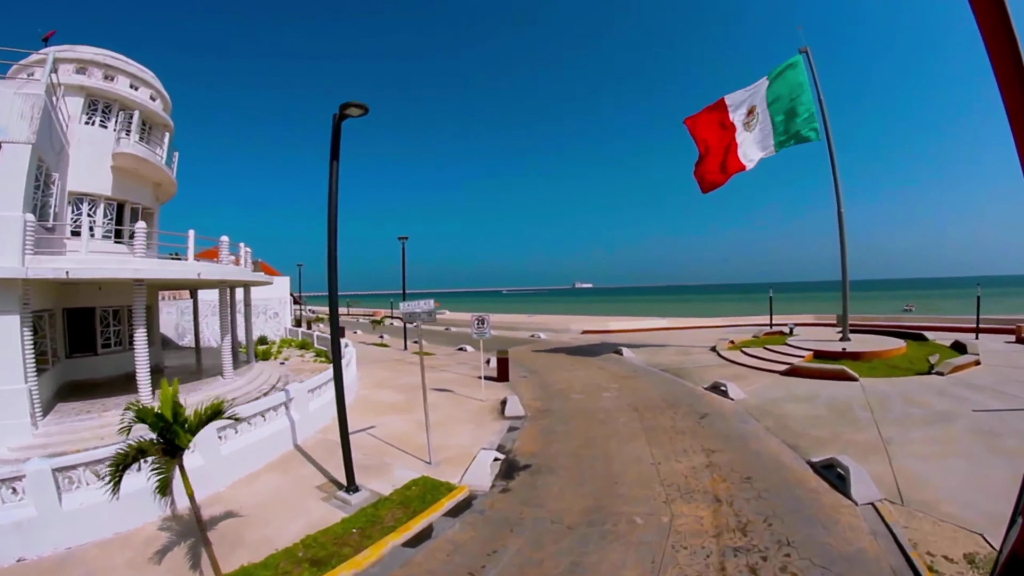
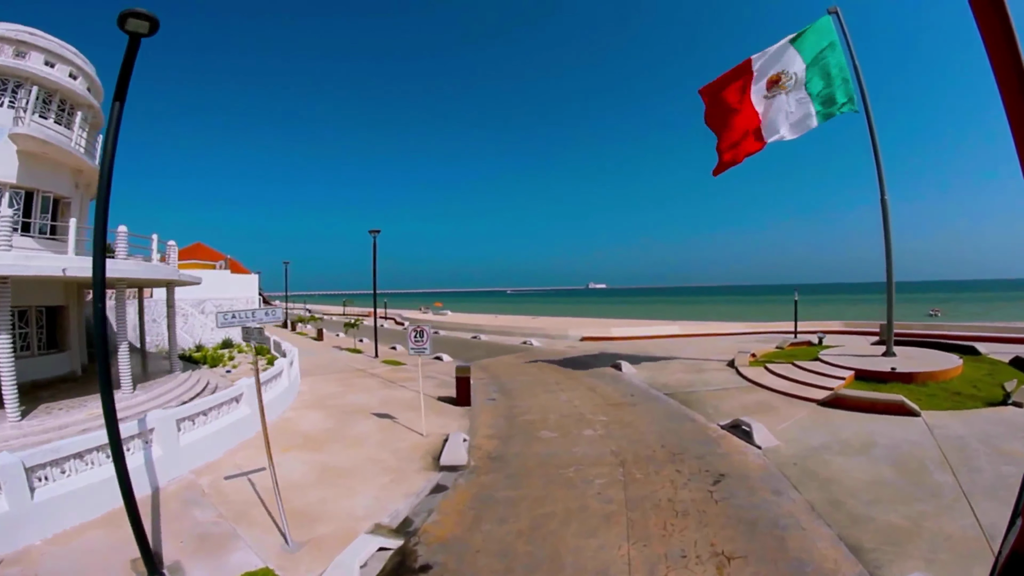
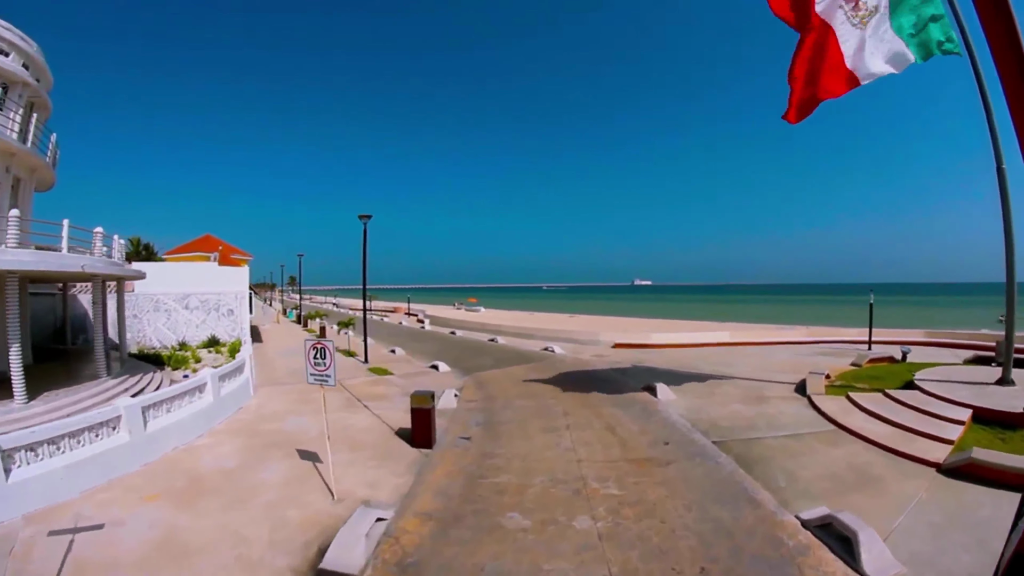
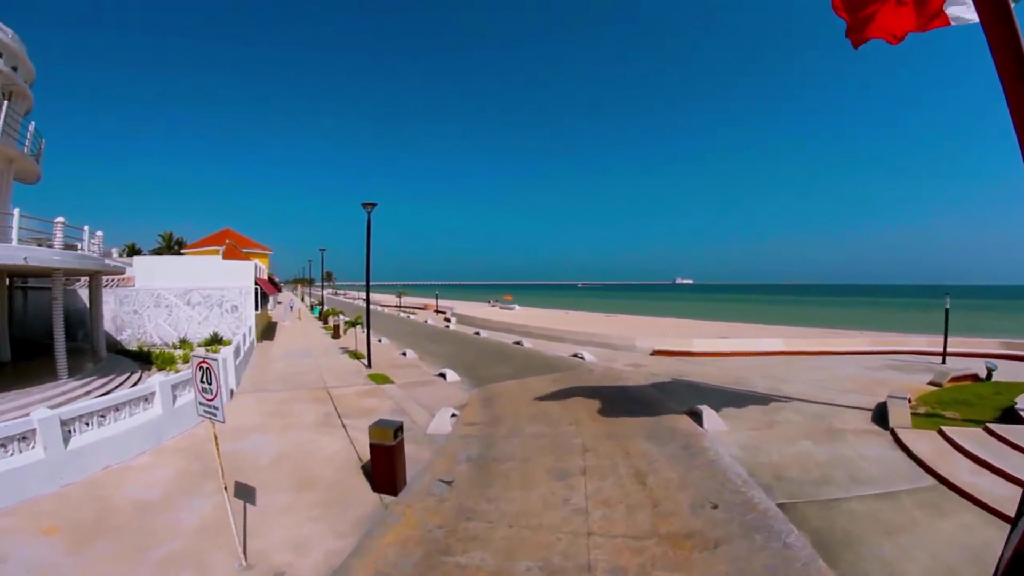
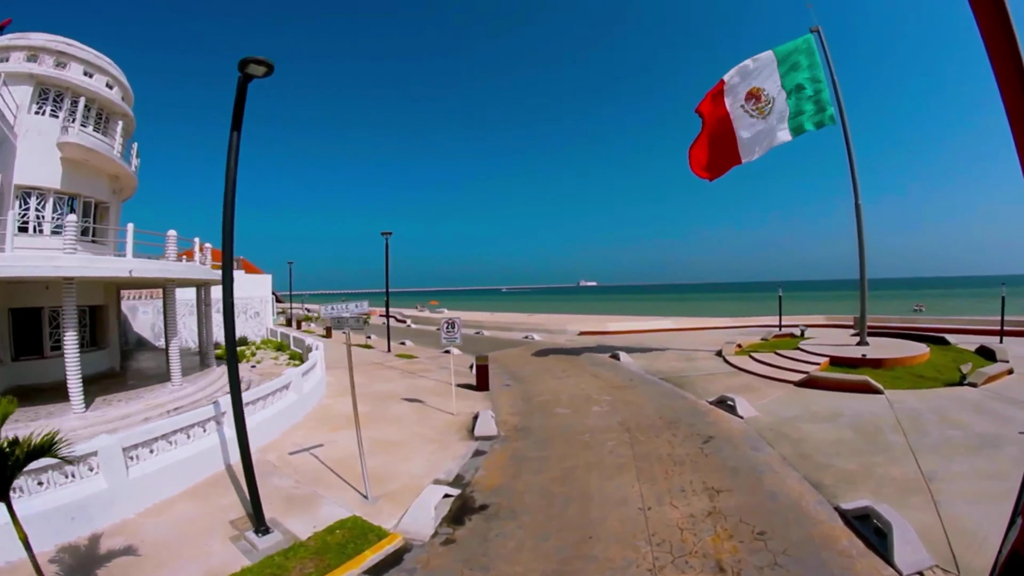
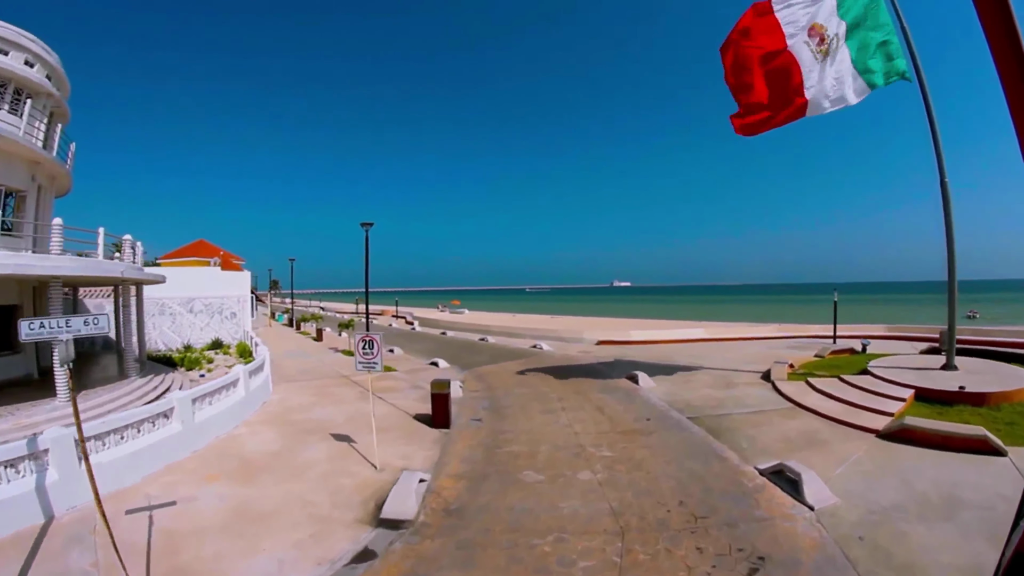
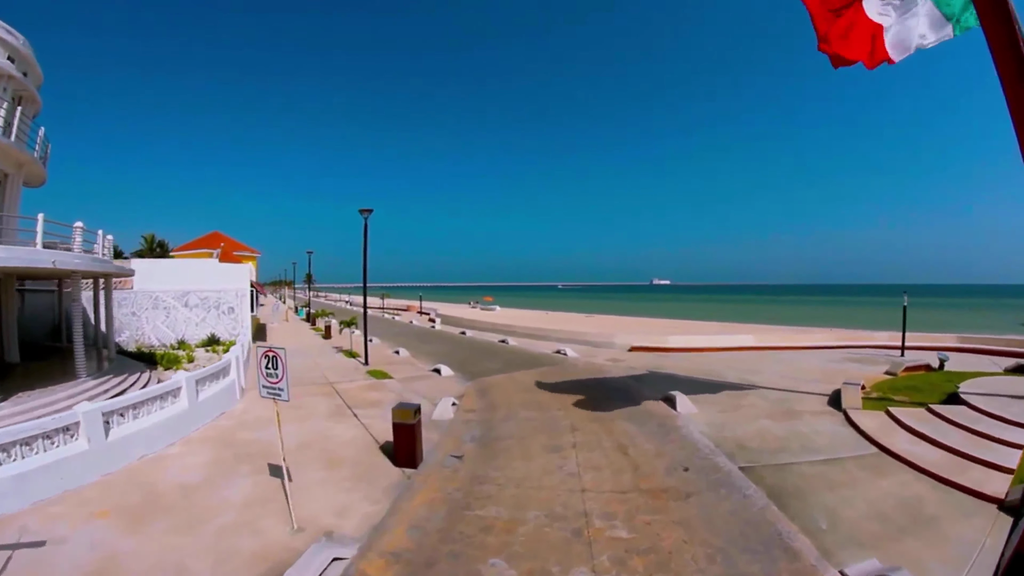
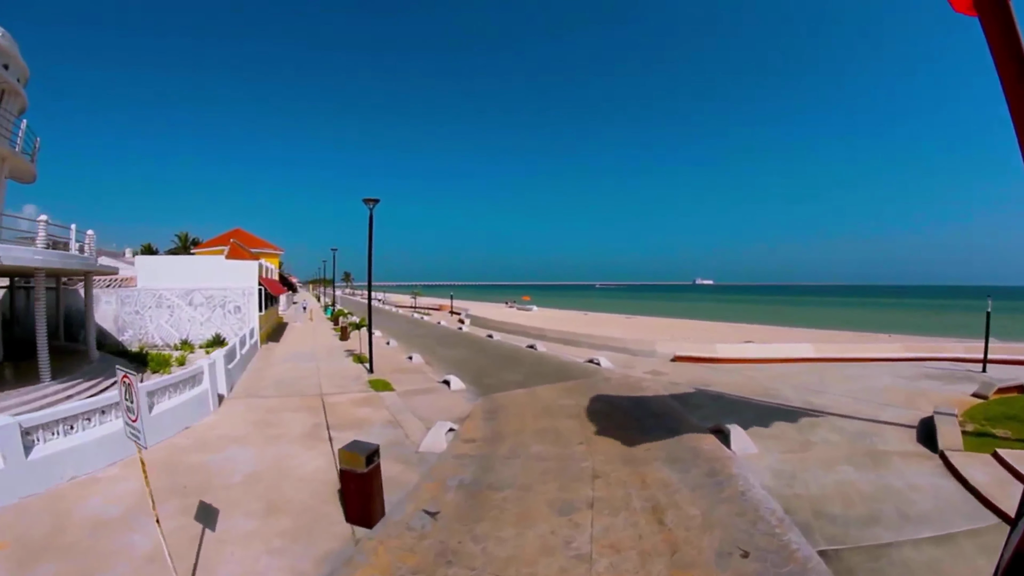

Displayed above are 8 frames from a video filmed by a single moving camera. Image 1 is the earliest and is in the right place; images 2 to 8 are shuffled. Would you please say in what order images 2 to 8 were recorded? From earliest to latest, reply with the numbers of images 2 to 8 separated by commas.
5, 2, 6, 3, 7, 4, 8
